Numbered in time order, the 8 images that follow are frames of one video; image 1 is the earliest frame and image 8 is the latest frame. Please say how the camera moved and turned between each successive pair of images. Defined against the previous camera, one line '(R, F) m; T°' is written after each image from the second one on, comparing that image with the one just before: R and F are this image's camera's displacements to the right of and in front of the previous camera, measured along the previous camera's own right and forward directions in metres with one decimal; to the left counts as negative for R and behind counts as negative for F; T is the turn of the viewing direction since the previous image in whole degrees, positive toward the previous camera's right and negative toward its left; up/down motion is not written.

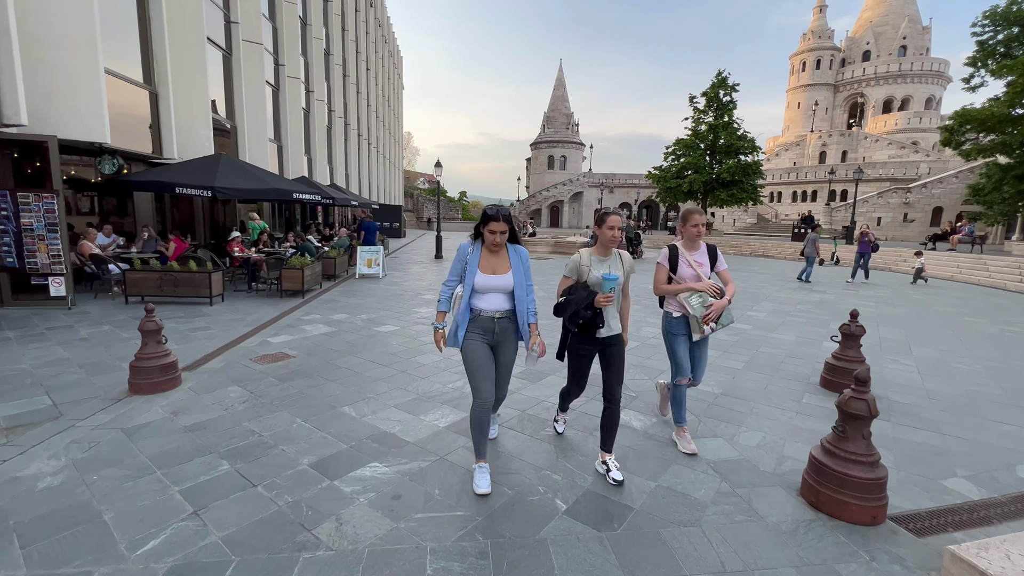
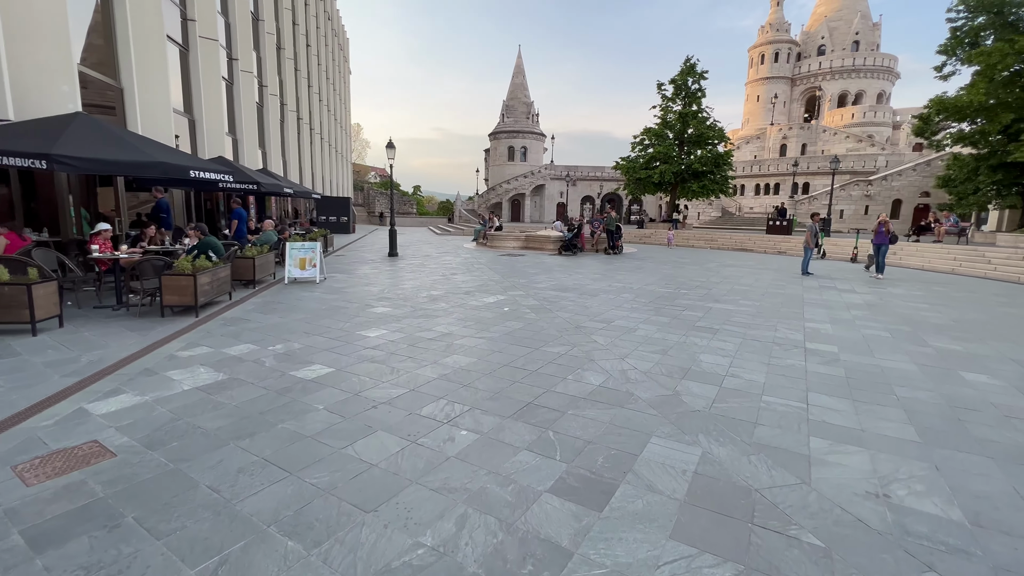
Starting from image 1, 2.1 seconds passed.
(-0.4, +2.5) m; +5°
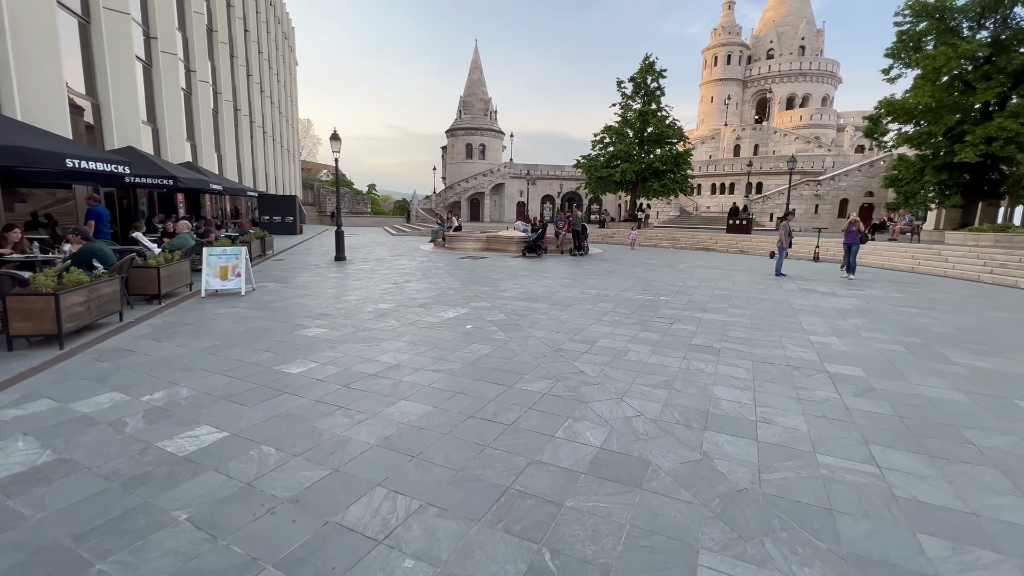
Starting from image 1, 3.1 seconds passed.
(0.0, +1.2) m; +5°
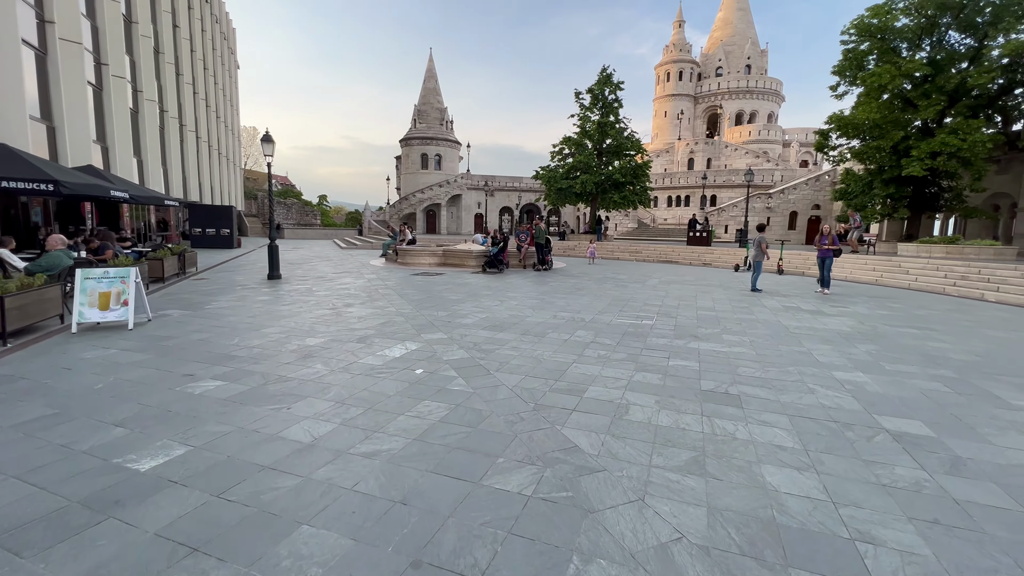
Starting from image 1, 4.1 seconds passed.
(0.0, +1.3) m; +5°
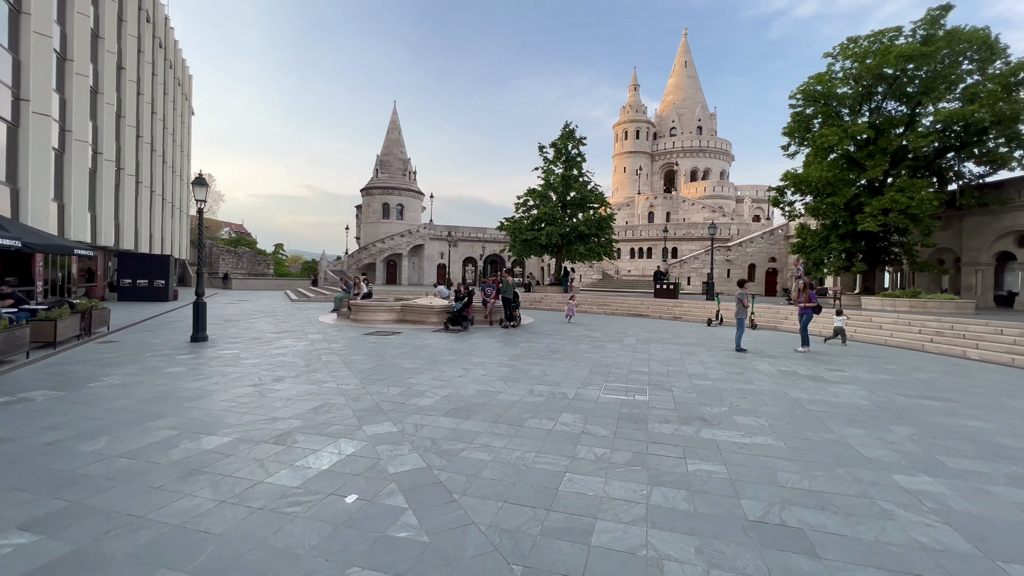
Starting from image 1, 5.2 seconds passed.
(-0.1, +1.3) m; +5°
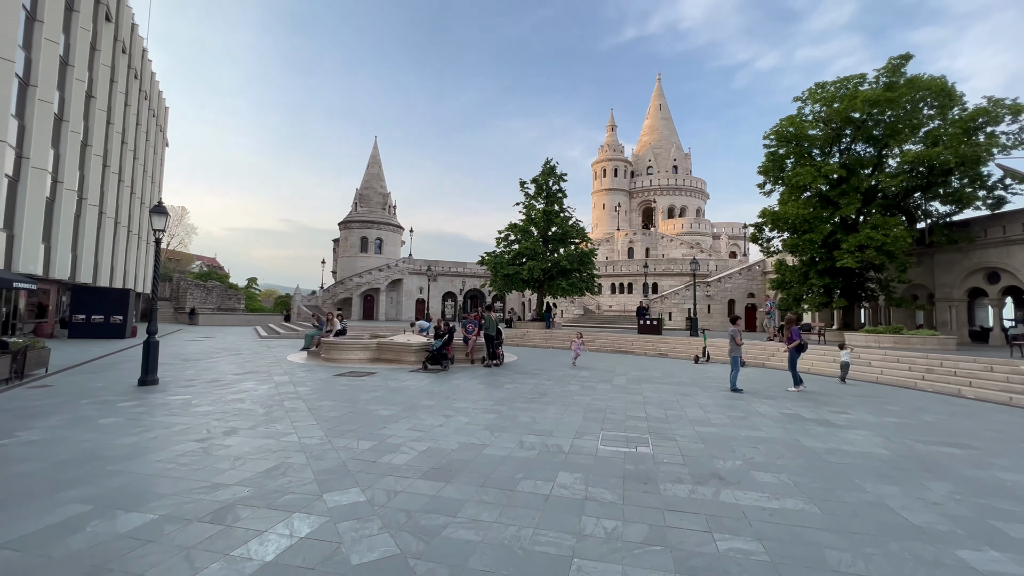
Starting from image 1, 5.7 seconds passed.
(-0.1, +0.6) m; +3°
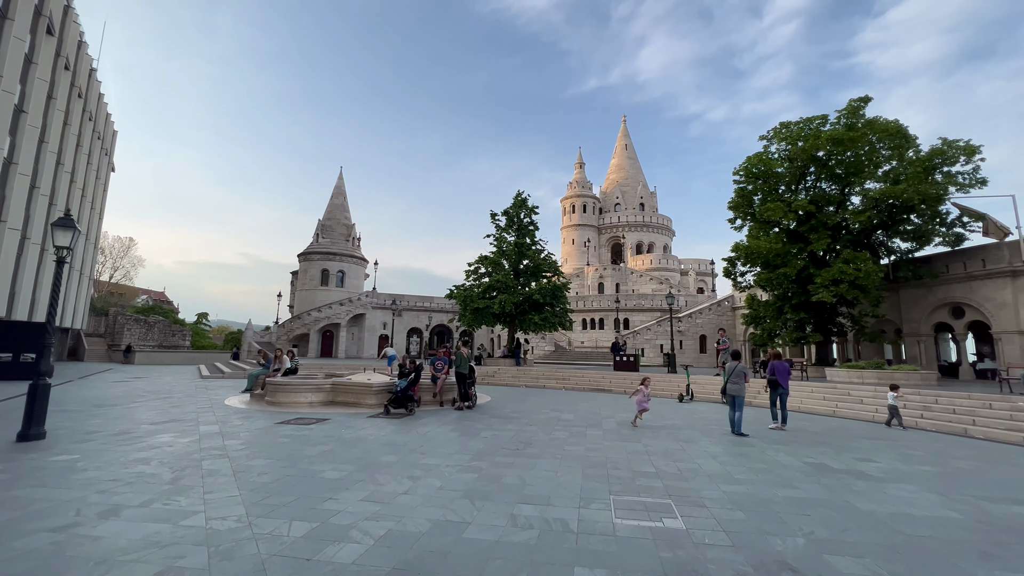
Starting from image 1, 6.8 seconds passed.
(-0.2, +1.3) m; +4°
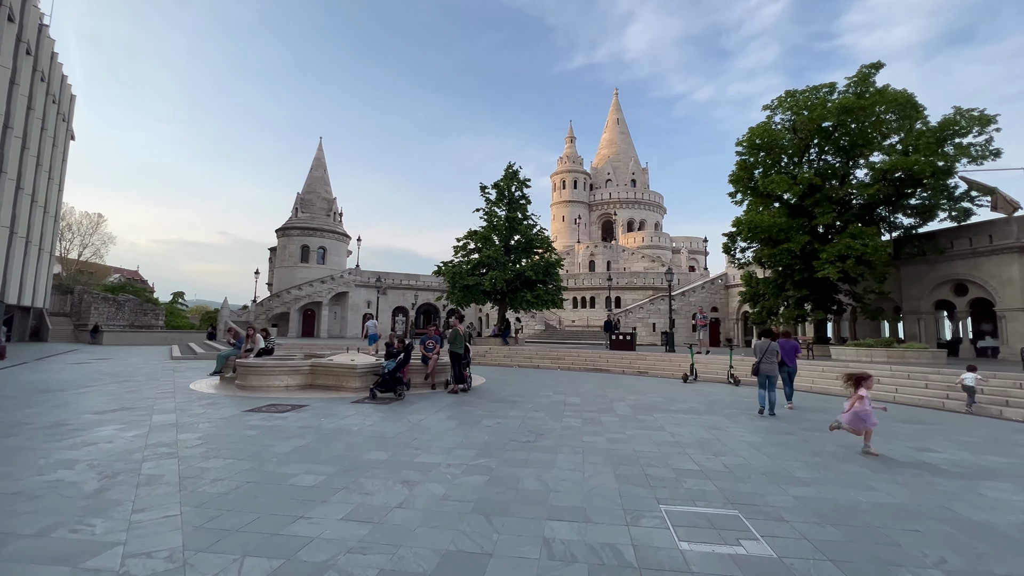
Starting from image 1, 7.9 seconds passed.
(-0.4, +1.3) m; +2°
